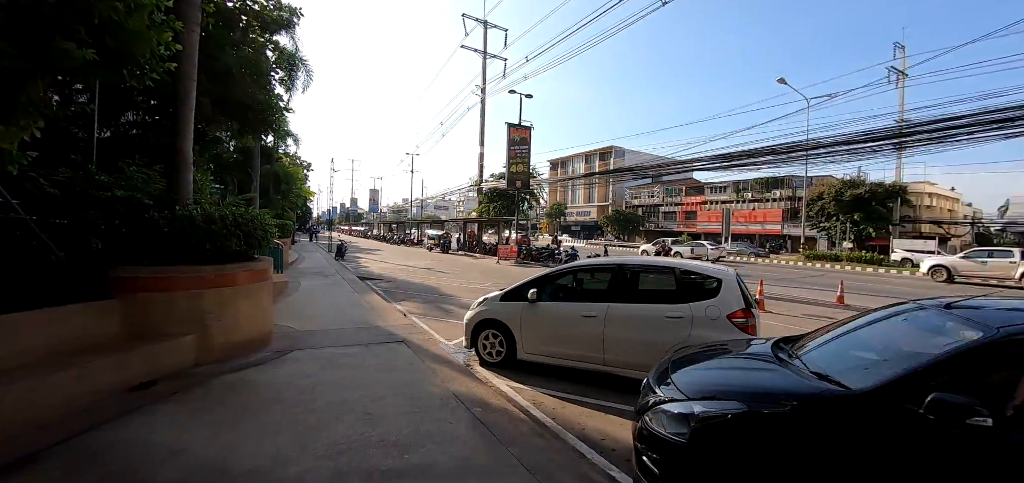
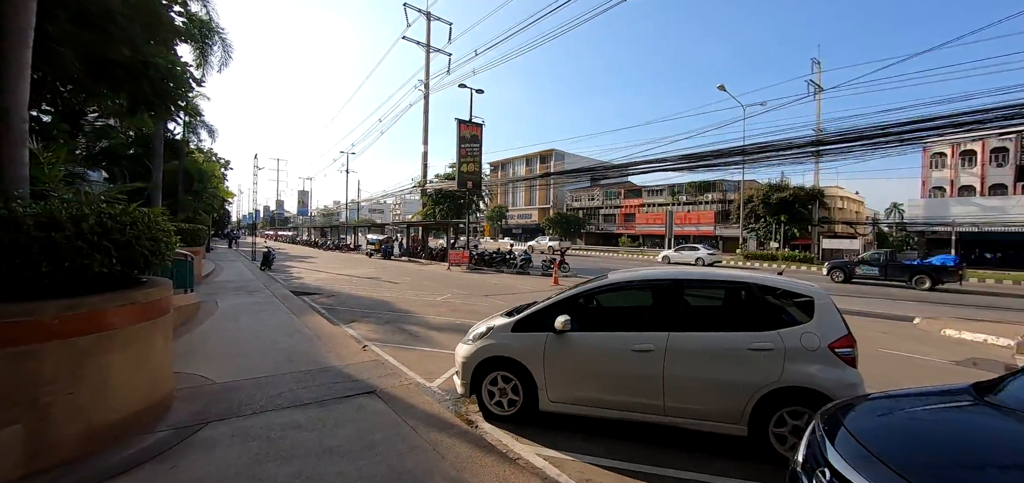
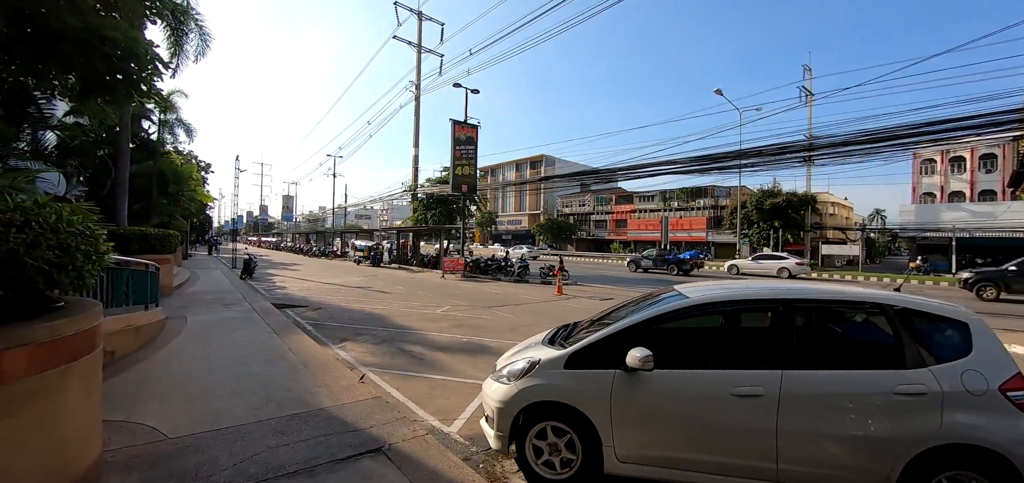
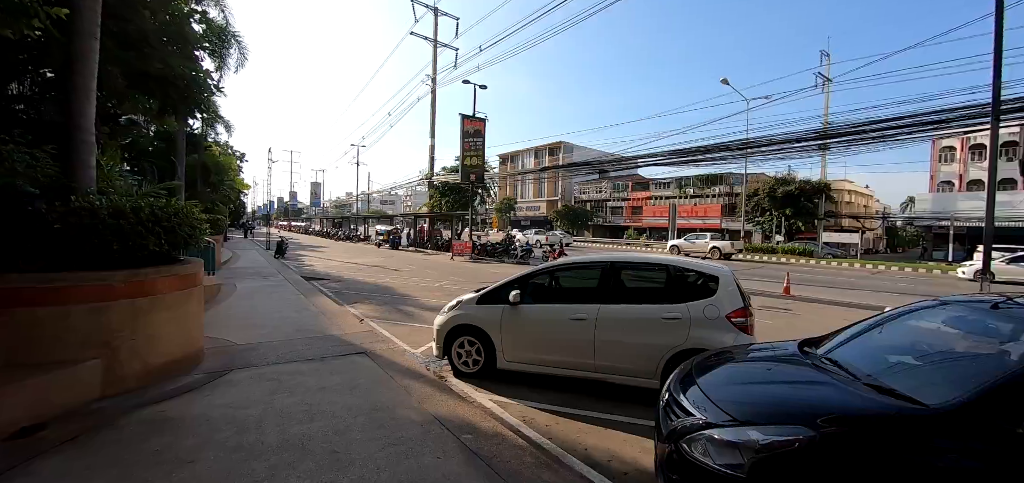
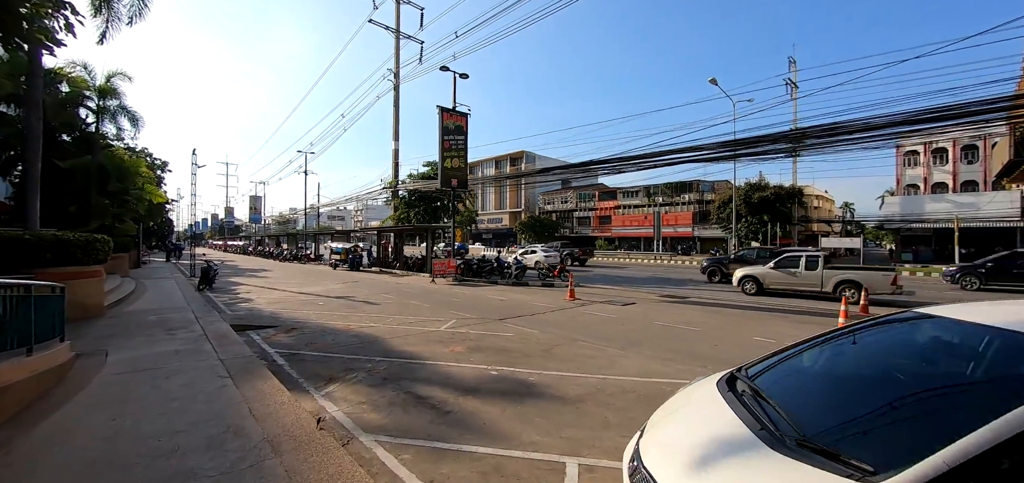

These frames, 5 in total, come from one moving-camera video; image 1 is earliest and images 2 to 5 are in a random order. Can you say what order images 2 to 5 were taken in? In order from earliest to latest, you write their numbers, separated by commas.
4, 2, 3, 5
